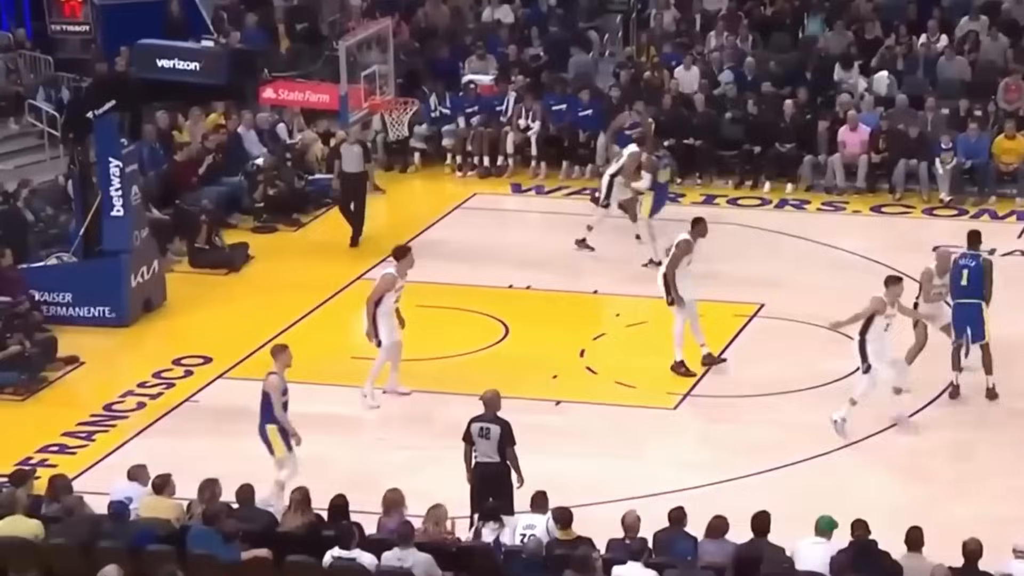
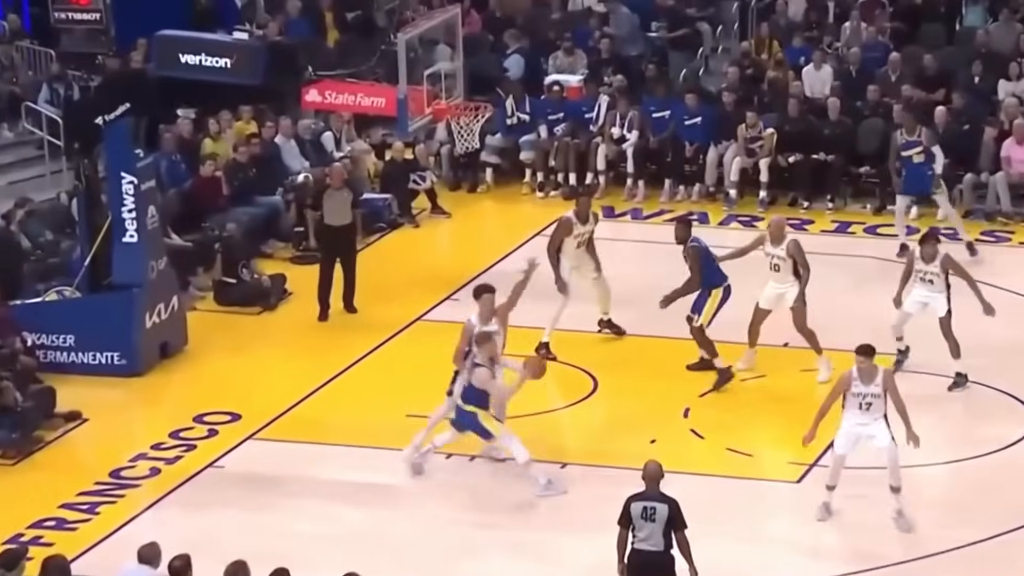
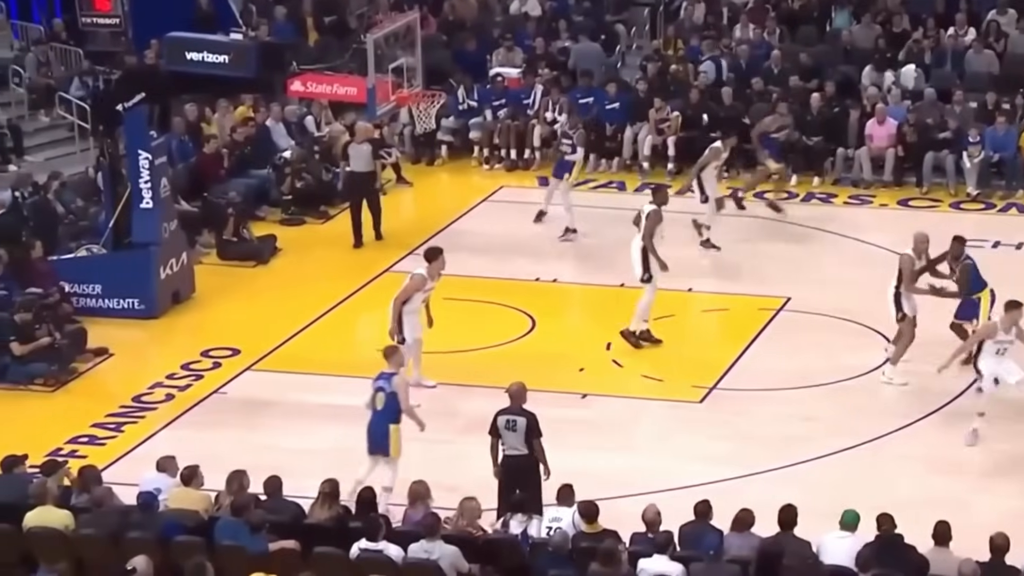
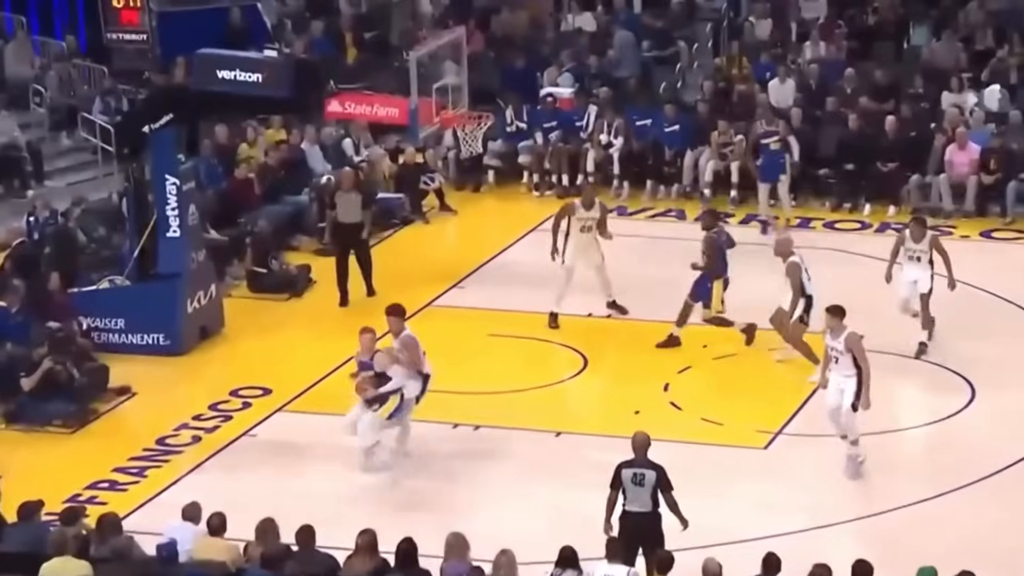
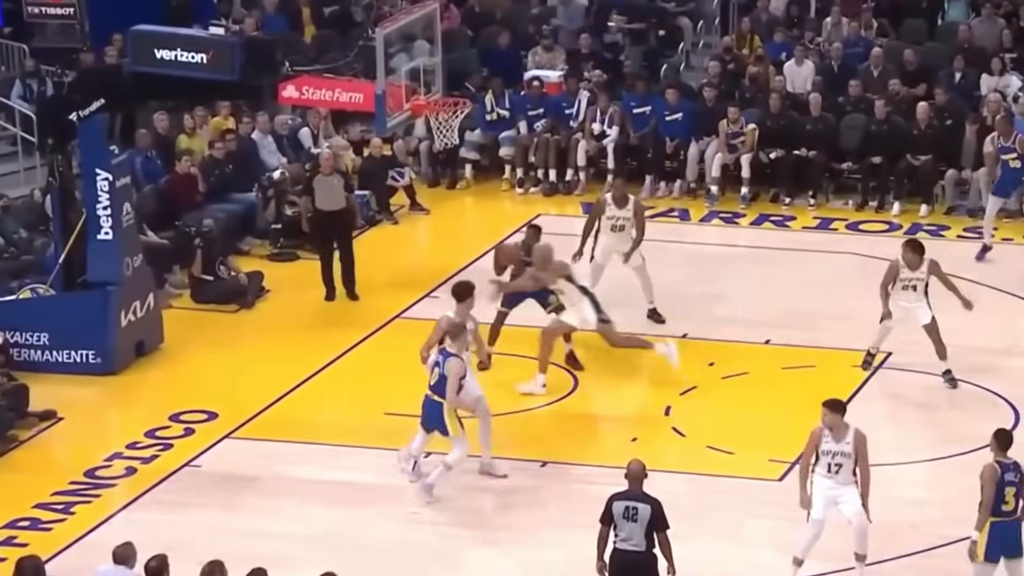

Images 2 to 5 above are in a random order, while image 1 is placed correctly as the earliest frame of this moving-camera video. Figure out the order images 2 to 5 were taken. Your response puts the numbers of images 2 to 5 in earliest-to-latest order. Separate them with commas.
3, 4, 2, 5
